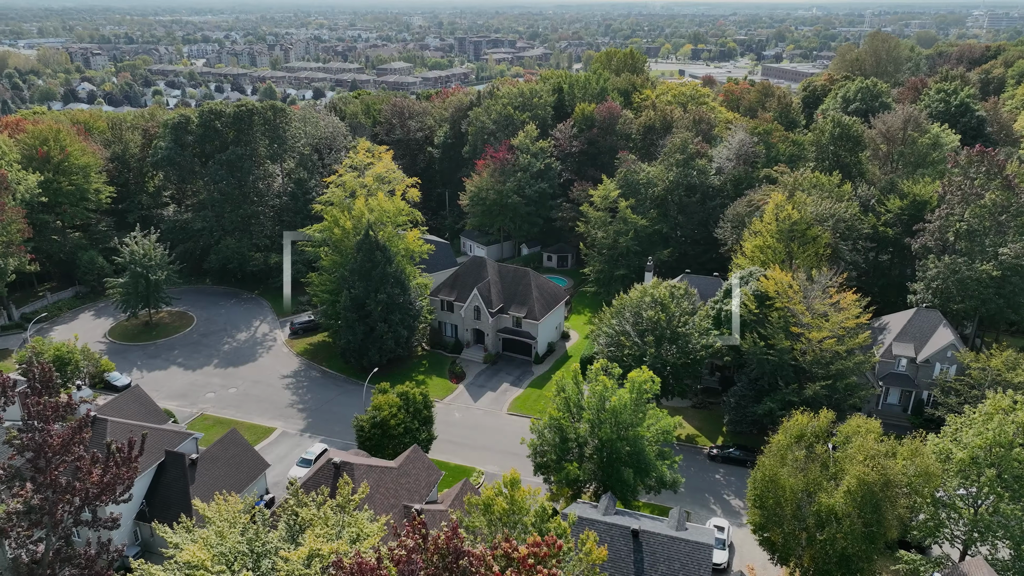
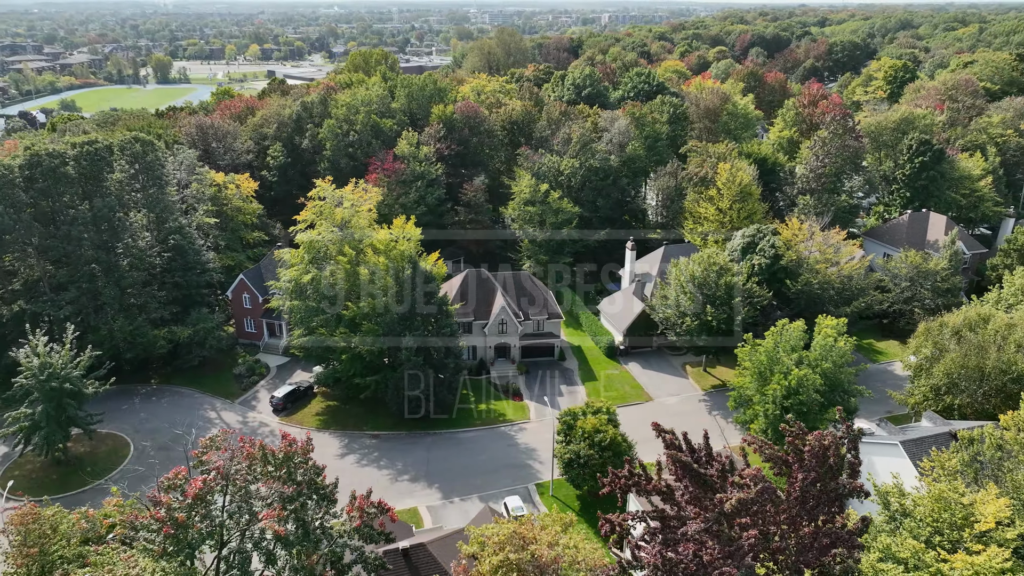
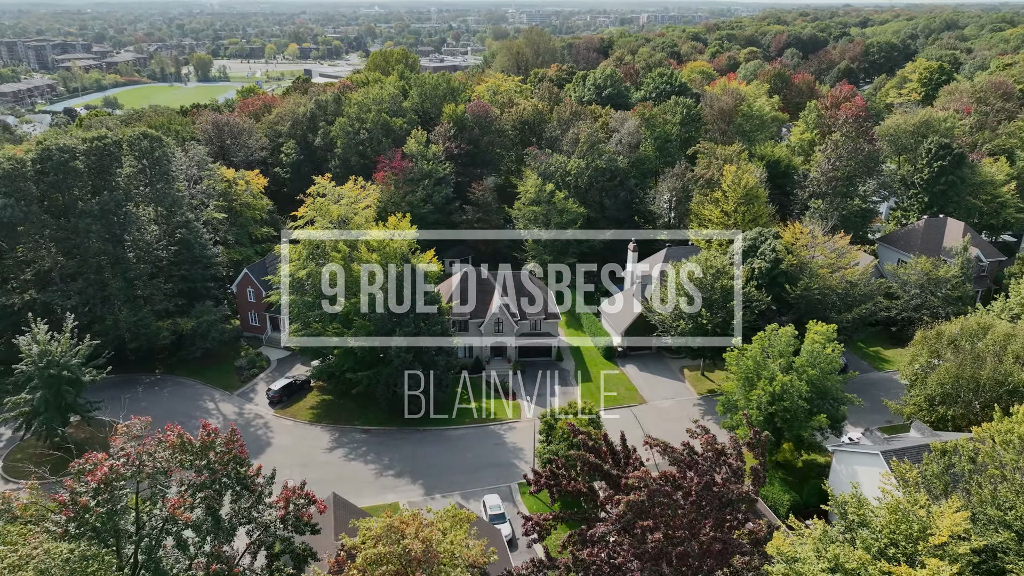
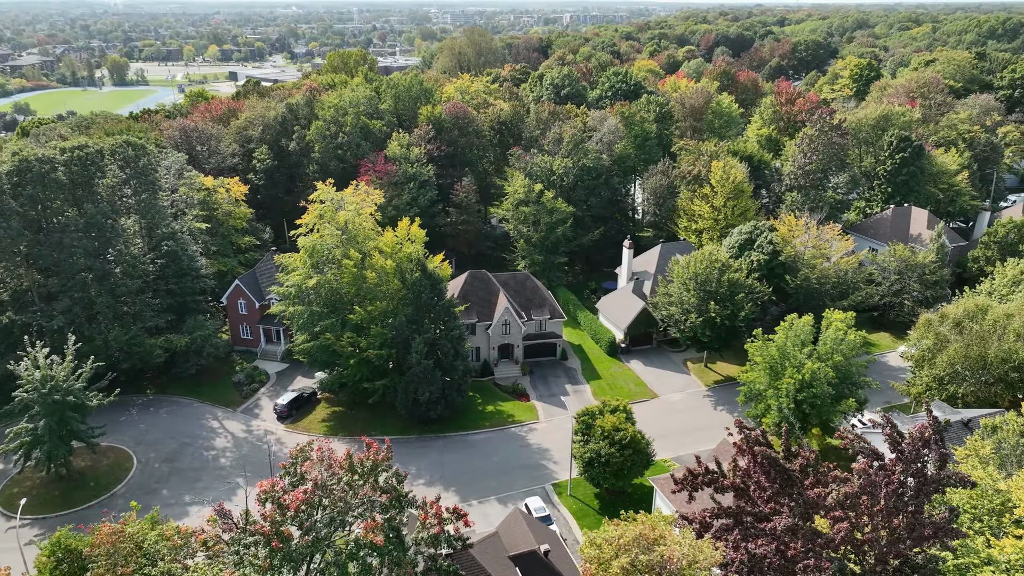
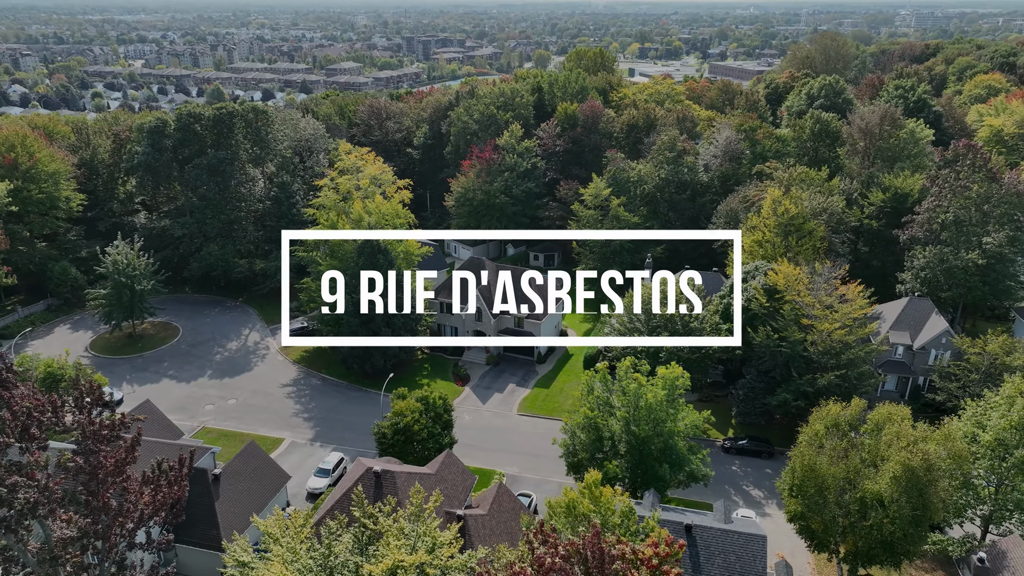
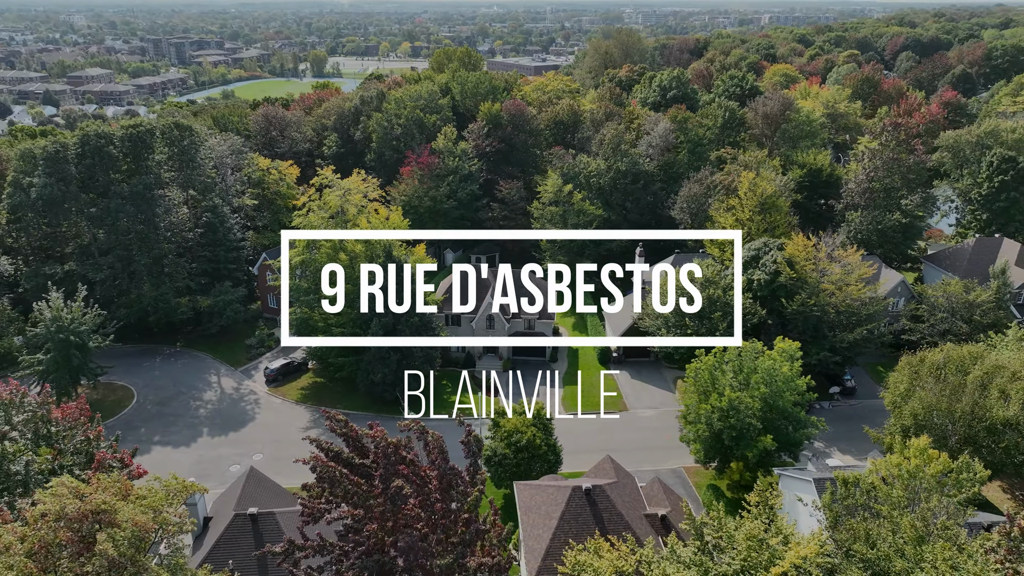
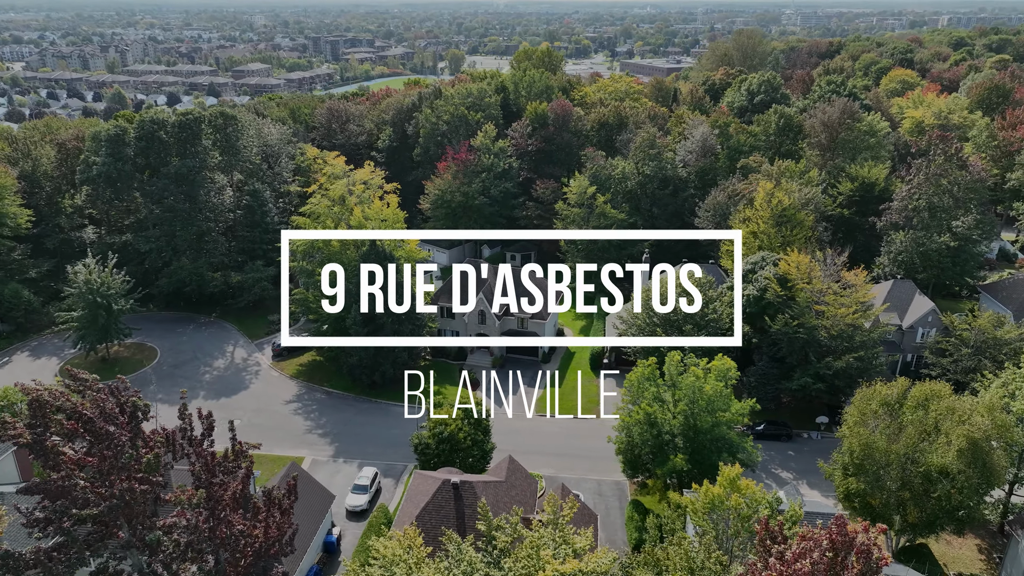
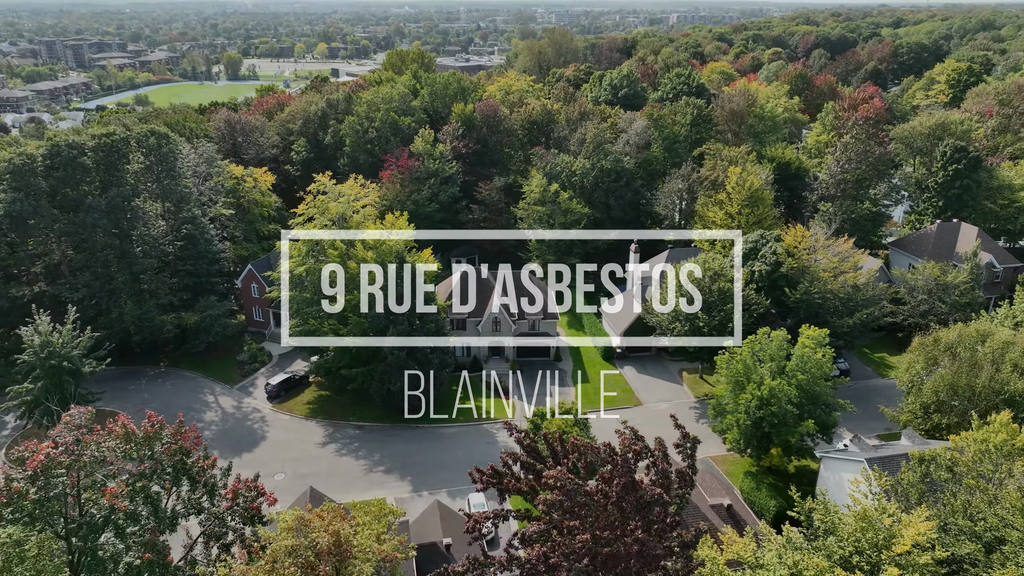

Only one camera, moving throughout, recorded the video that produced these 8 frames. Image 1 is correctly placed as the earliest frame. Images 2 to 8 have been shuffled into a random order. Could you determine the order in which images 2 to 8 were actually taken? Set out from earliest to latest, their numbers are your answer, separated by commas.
5, 7, 6, 8, 3, 2, 4
